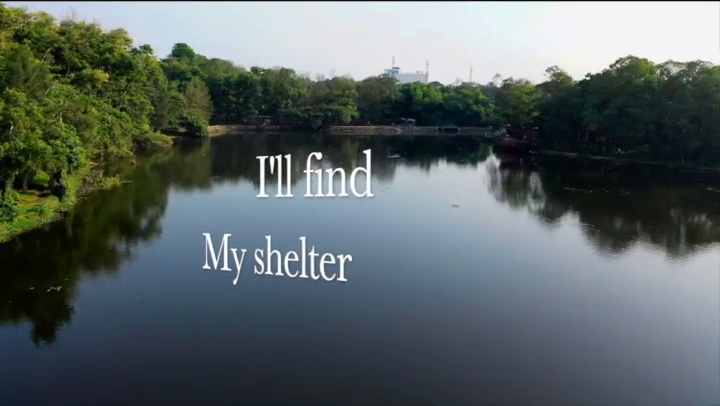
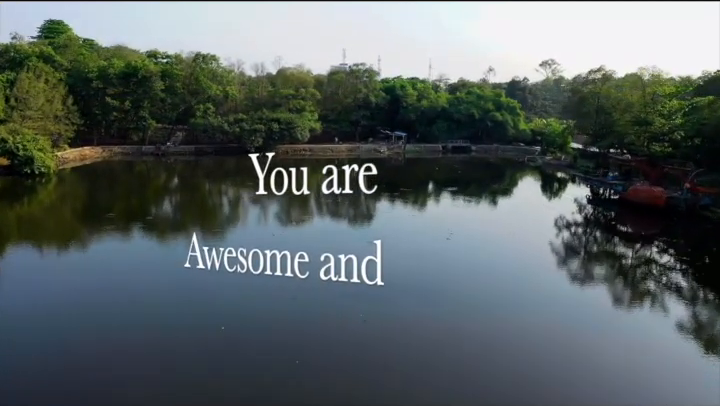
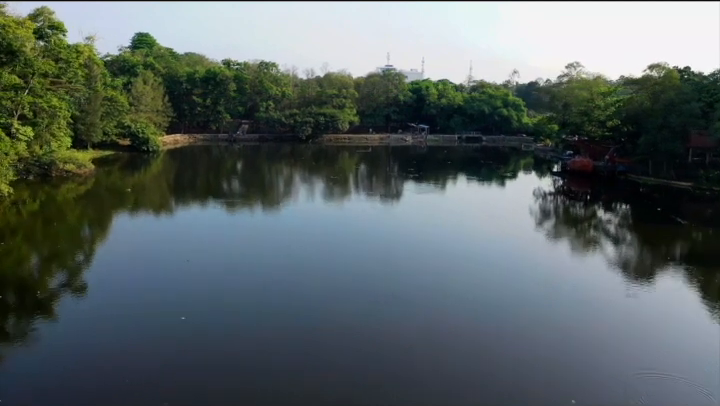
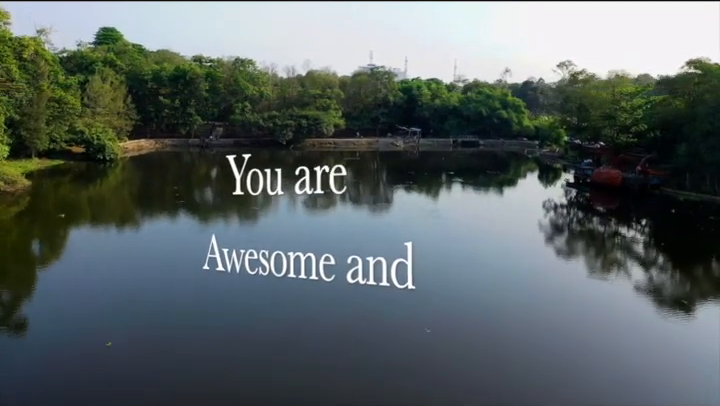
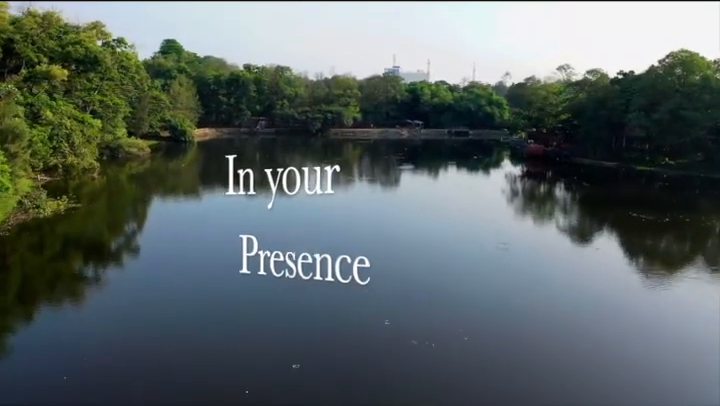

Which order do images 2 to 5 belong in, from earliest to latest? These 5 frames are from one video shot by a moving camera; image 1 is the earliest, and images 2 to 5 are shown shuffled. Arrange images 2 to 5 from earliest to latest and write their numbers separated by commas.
5, 3, 4, 2
